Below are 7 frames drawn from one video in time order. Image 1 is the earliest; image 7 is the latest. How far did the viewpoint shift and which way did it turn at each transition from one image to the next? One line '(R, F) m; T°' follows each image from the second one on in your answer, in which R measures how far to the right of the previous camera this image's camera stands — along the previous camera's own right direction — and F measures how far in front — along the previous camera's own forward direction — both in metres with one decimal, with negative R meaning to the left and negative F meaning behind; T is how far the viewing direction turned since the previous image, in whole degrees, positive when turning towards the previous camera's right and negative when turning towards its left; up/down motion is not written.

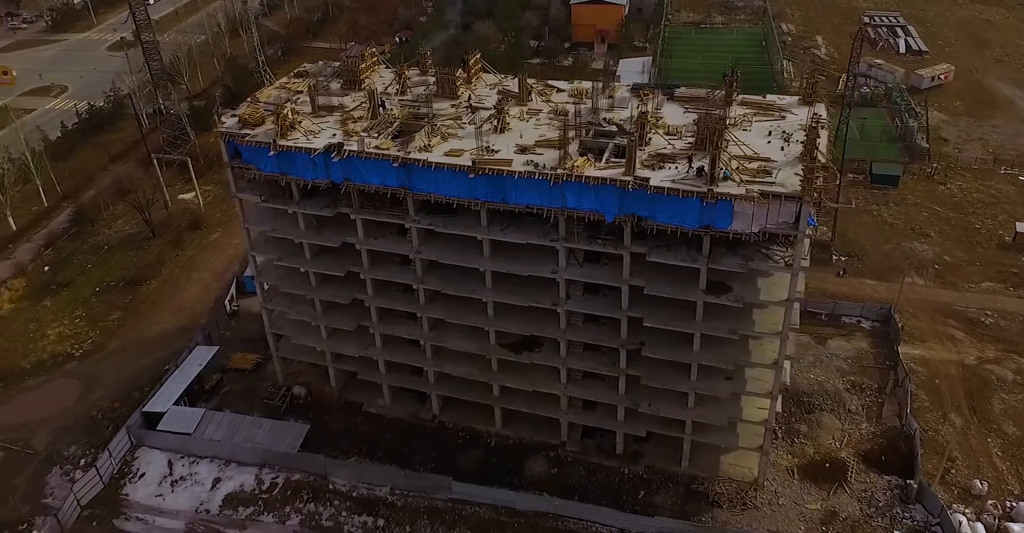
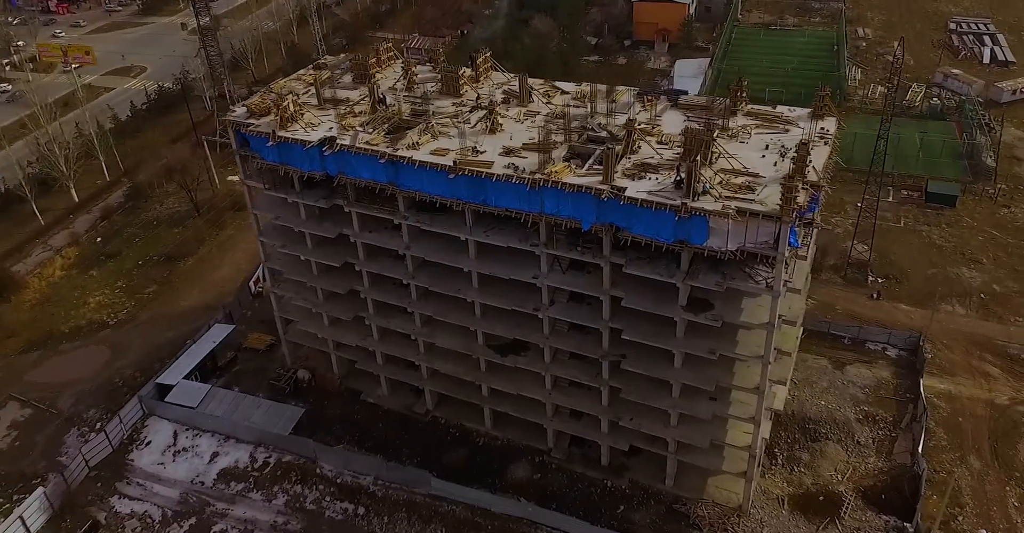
(+3.8, +0.4) m; -6°
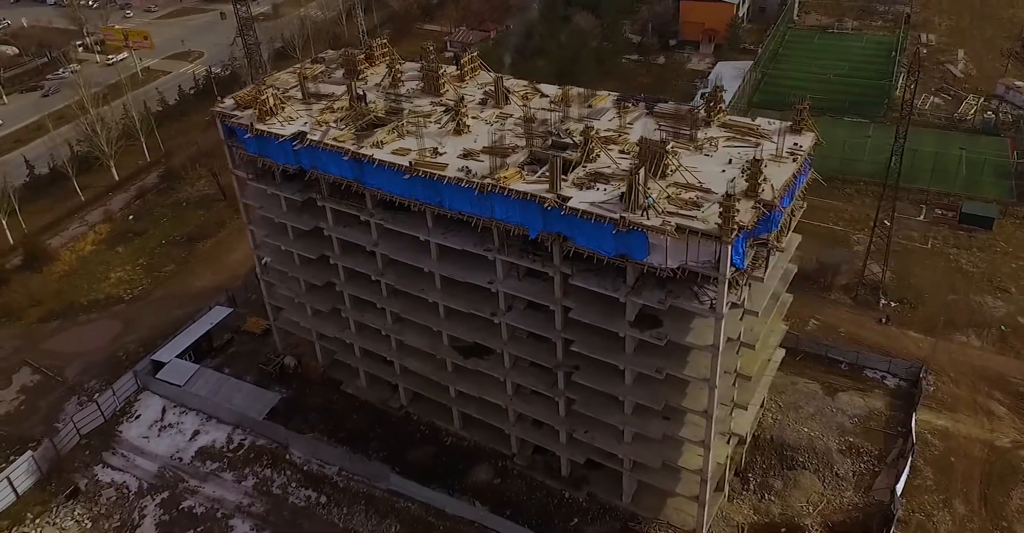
(+4.4, +0.5) m; -6°
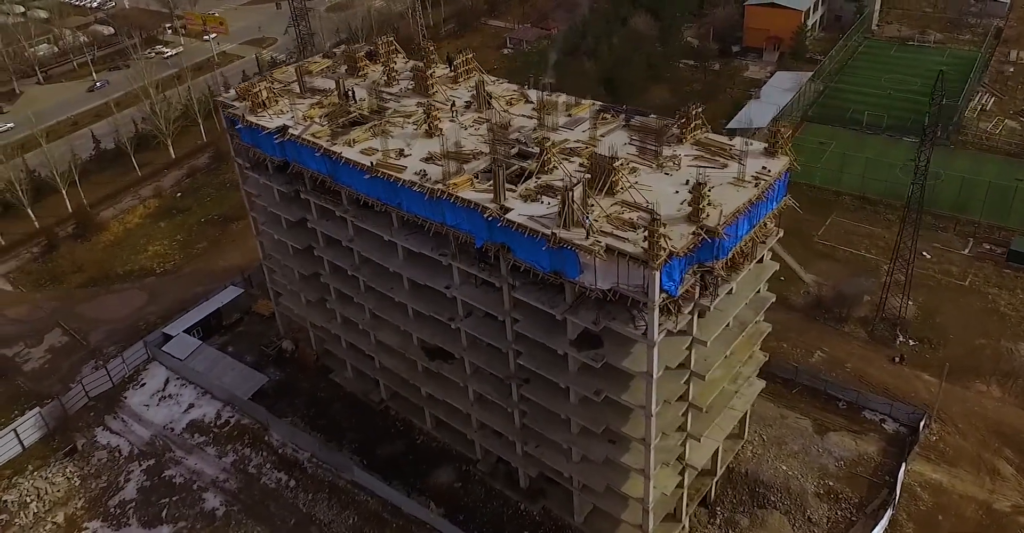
(+4.9, +0.6) m; -7°
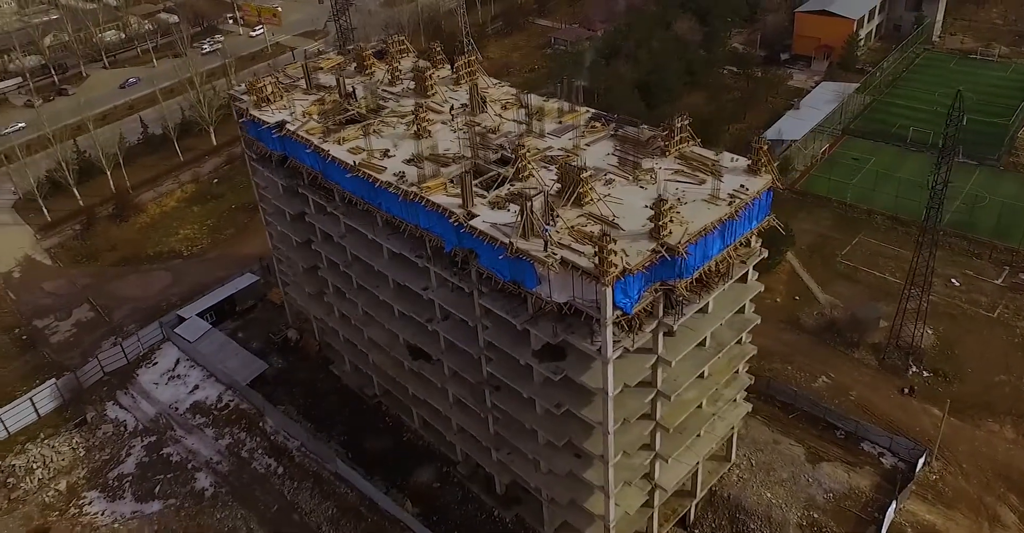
(+3.1, +0.3) m; -5°
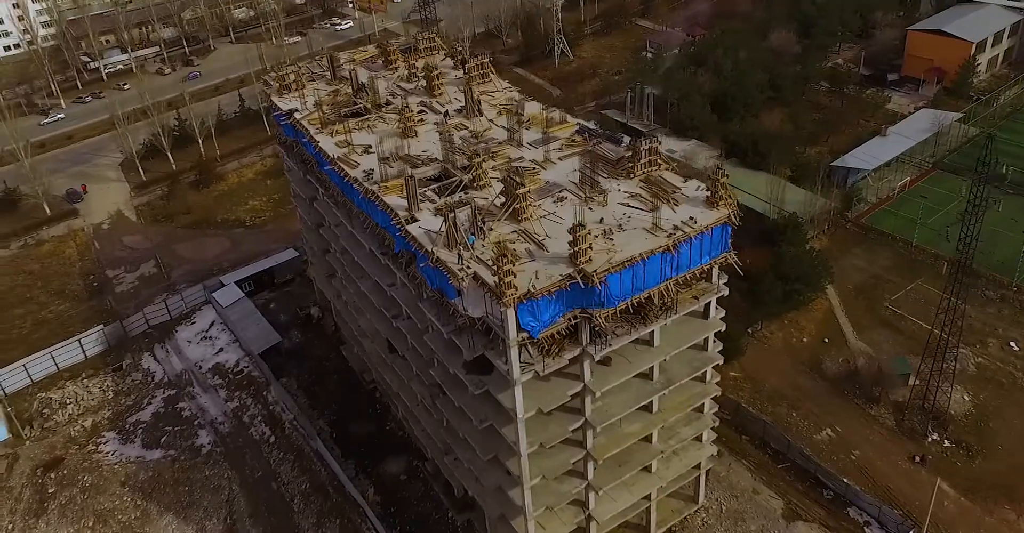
(+6.0, +0.8) m; -10°
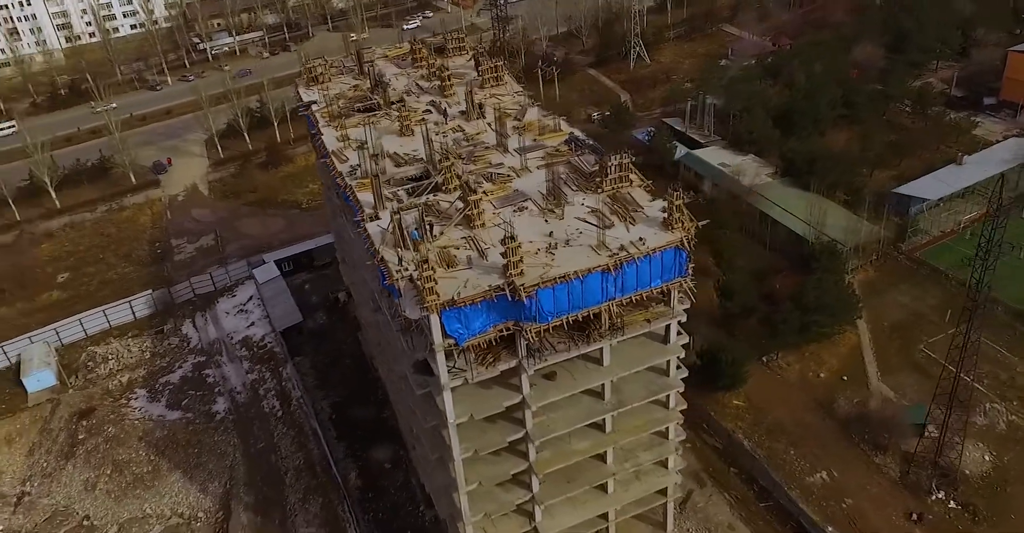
(+4.8, +0.3) m; -8°
